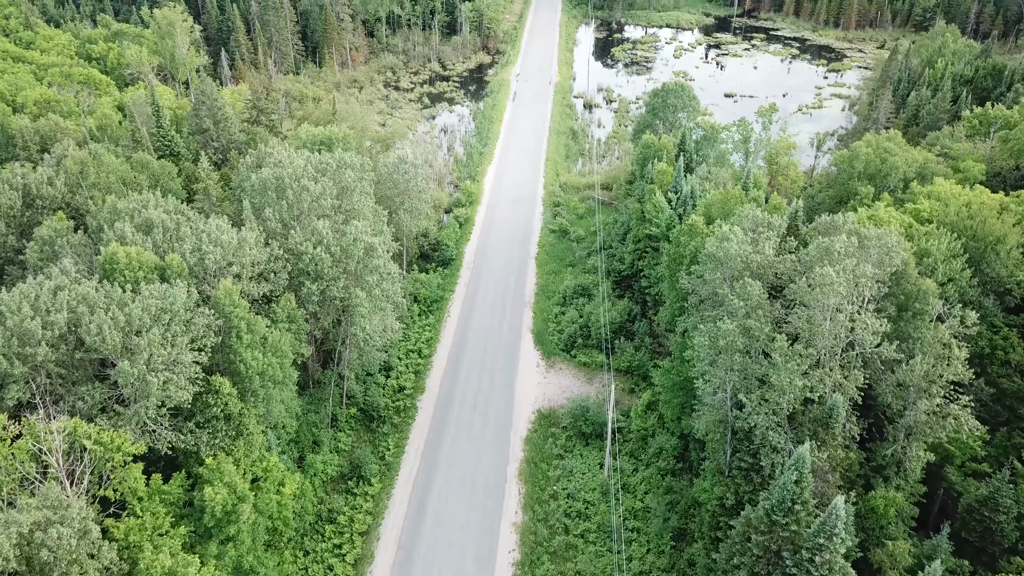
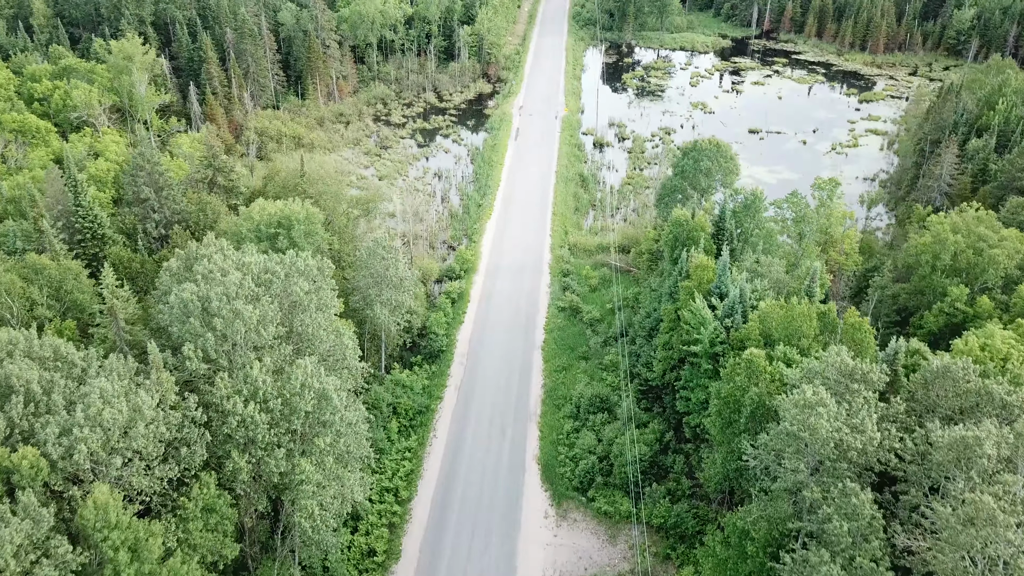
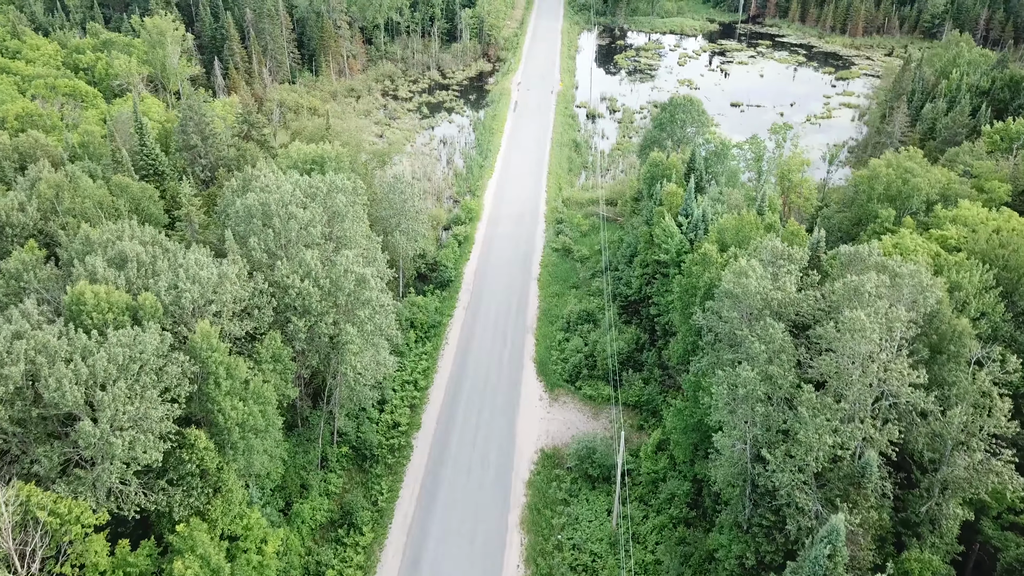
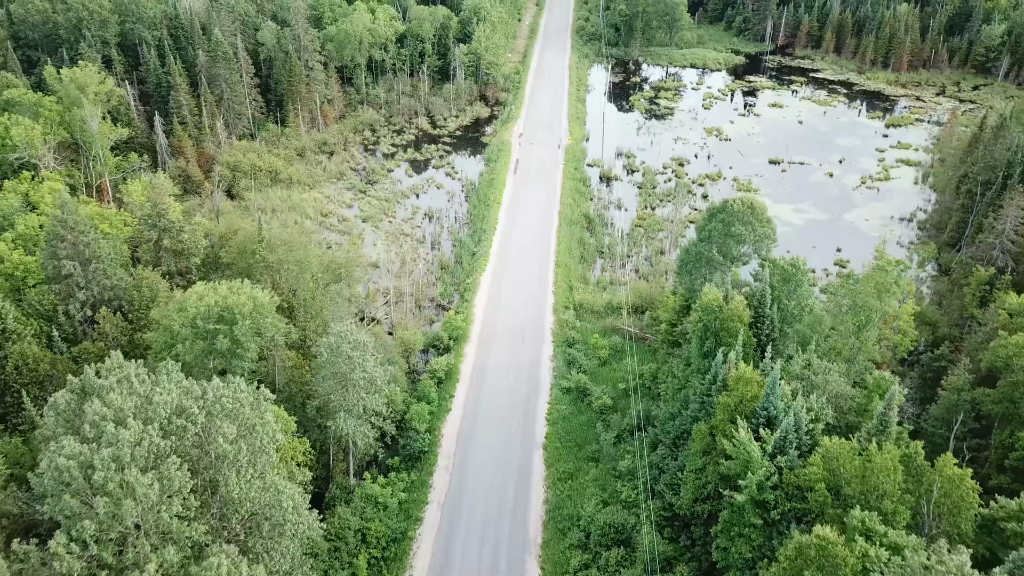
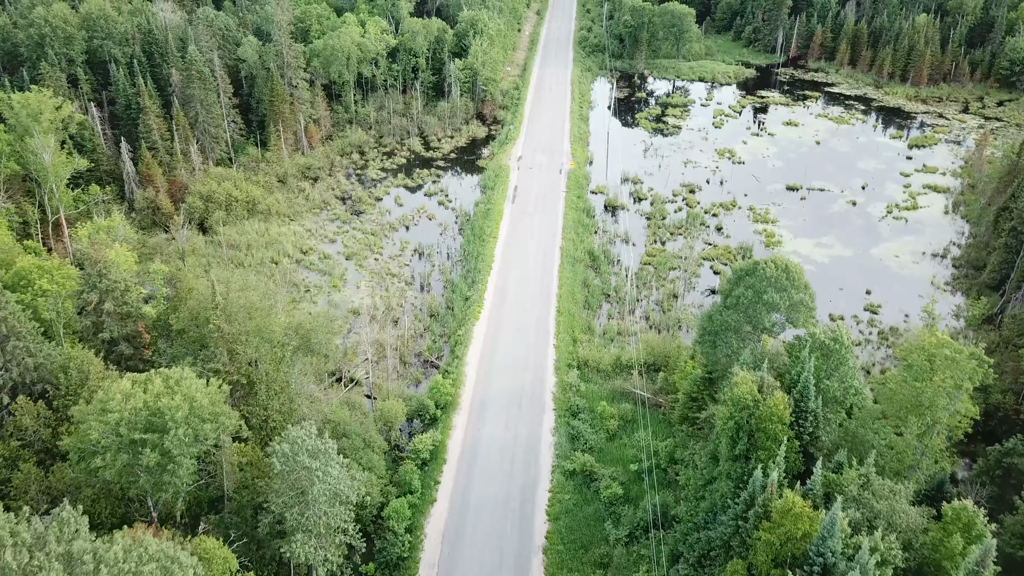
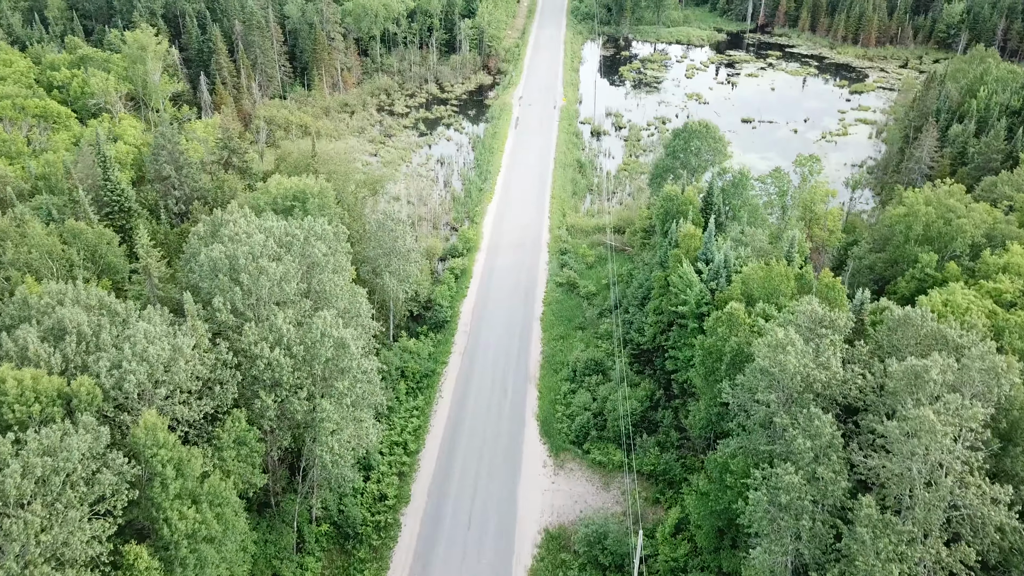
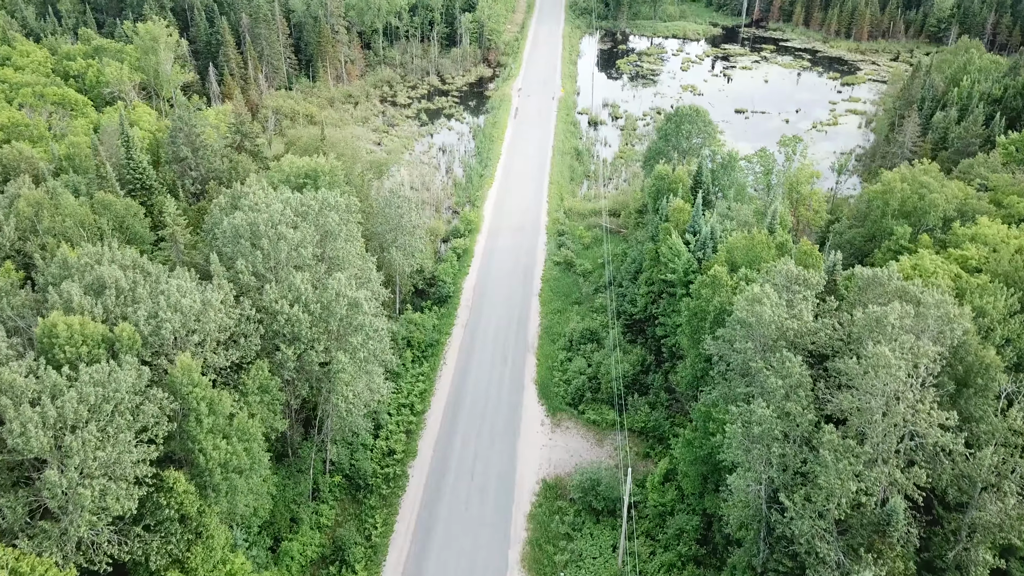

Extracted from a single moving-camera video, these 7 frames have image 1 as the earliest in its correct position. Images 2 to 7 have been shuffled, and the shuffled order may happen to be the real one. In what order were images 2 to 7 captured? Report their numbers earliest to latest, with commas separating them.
3, 7, 6, 2, 4, 5
